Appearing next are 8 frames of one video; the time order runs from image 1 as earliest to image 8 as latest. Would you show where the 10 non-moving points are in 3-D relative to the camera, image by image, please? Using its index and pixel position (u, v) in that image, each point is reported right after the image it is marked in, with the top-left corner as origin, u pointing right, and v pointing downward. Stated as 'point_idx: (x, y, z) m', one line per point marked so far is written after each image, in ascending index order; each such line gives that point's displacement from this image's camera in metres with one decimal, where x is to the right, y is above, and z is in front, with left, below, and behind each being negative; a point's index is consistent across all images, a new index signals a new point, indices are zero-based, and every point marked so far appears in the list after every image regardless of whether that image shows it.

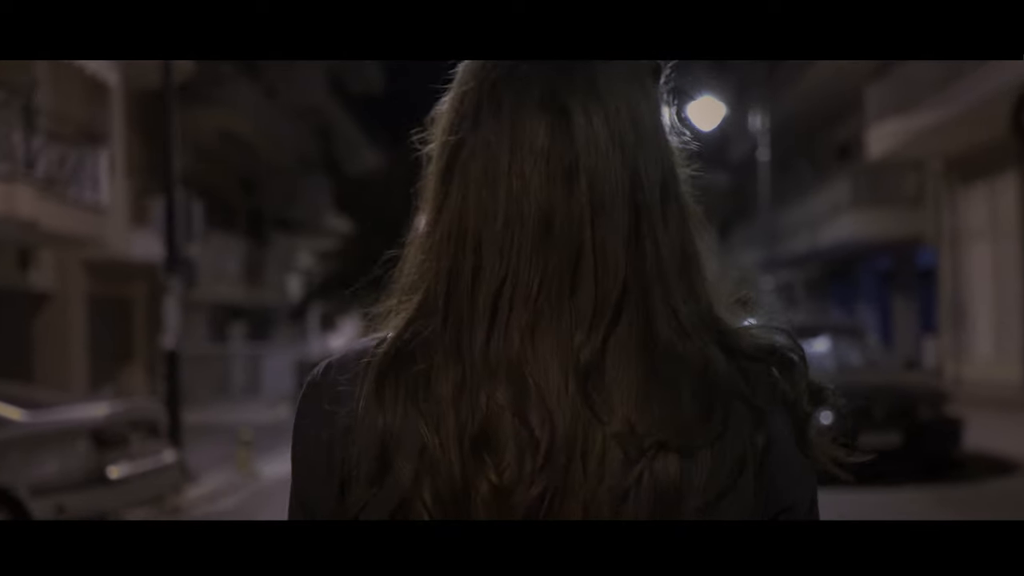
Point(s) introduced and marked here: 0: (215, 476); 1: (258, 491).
0: (-3.1, -2.0, +12.6) m
1: (-2.6, -2.1, +12.5) m
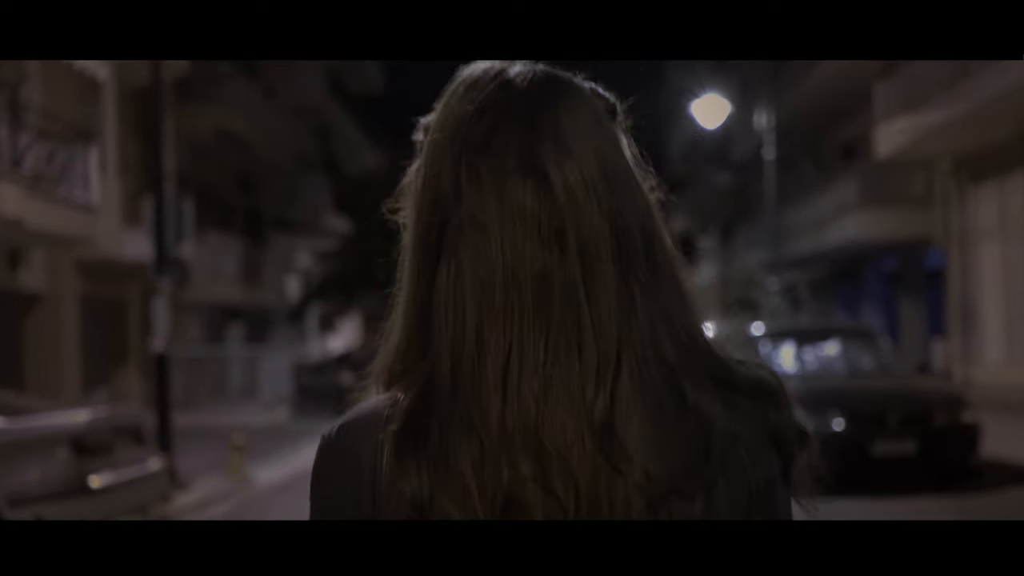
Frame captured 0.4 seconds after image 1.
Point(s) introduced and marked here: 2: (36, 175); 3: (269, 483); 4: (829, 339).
0: (-3.1, -2.0, +12.3) m
1: (-2.6, -2.1, +12.1) m
2: (-6.4, +1.5, +16.3) m
3: (-2.6, -2.1, +12.9) m
4: (+3.2, -0.5, +11.9) m
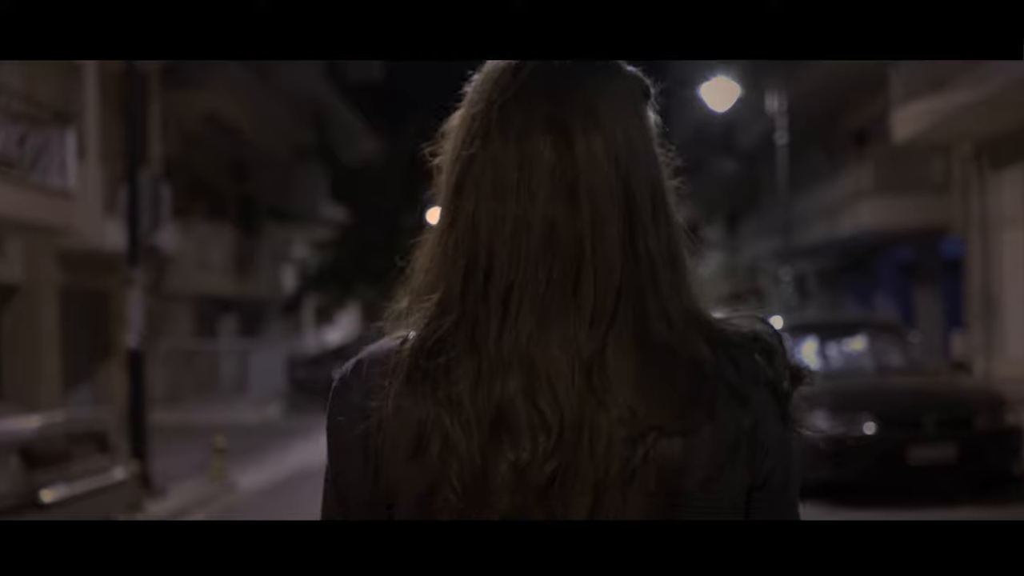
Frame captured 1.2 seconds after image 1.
0: (-3.1, -1.9, +11.5) m
1: (-2.6, -2.0, +11.3) m
2: (-6.4, +1.6, +15.5) m
3: (-2.6, -2.0, +12.1) m
4: (+3.2, -0.4, +11.1) m
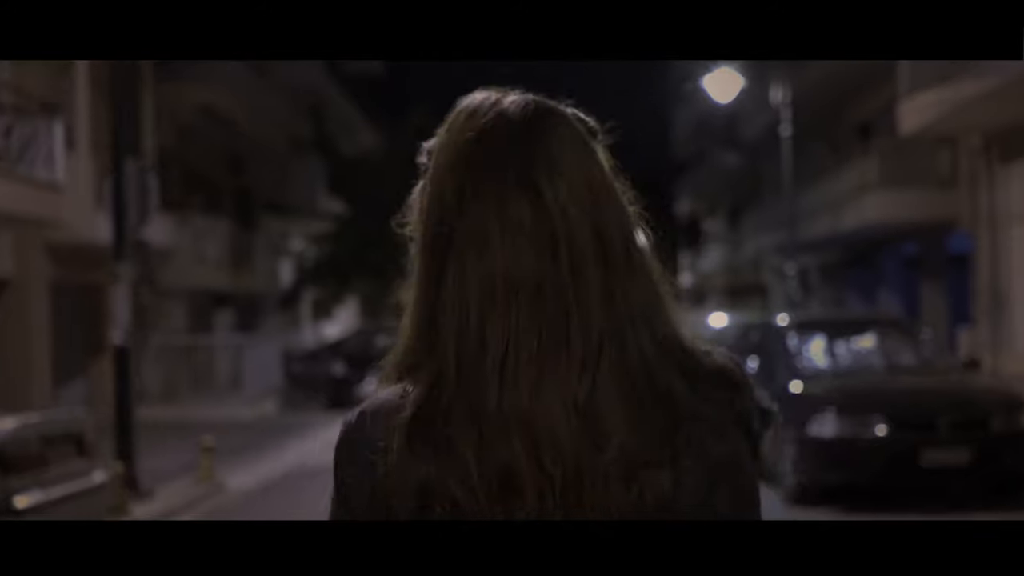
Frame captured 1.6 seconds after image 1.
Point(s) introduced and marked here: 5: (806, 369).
0: (-3.2, -1.9, +11.1) m
1: (-2.6, -2.0, +10.9) m
2: (-6.4, +1.7, +15.1) m
3: (-2.6, -2.0, +11.7) m
4: (+3.2, -0.4, +10.8) m
5: (+2.5, -0.7, +10.2) m
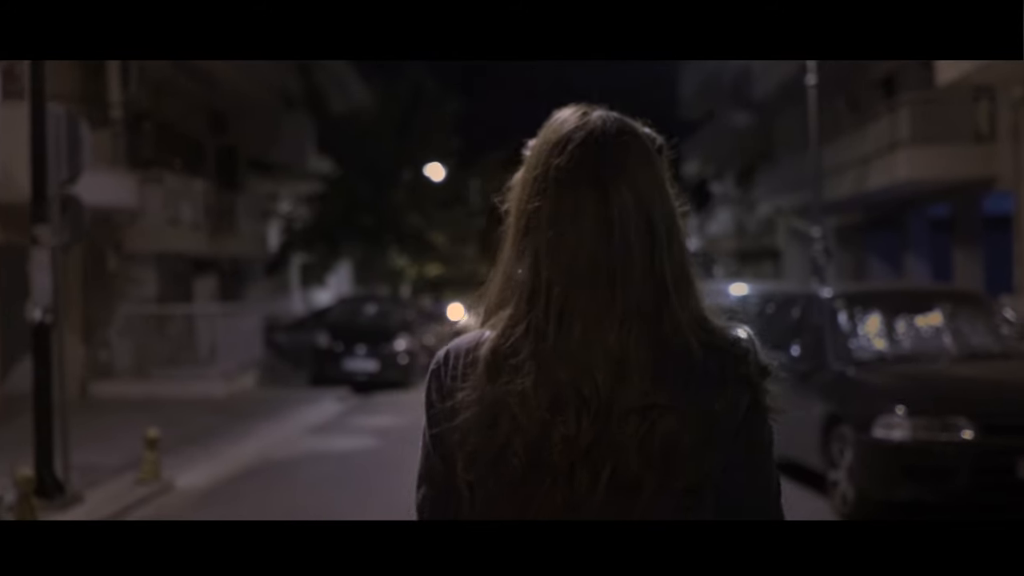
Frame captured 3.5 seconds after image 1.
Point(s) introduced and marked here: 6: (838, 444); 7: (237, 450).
0: (-3.2, -1.6, +9.5) m
1: (-2.7, -1.7, +9.3) m
2: (-6.4, +2.1, +13.4) m
3: (-2.7, -1.7, +10.1) m
4: (+3.2, -0.1, +9.1) m
5: (+2.5, -0.5, +8.5) m
6: (+2.2, -1.1, +8.1) m
7: (-2.8, -1.7, +12.4) m
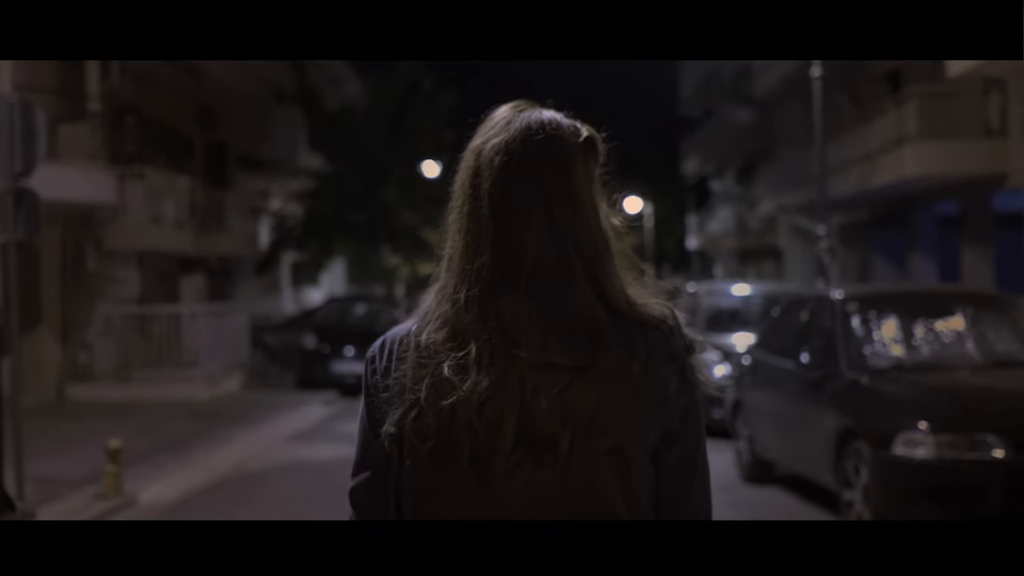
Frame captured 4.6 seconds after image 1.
0: (-3.3, -1.6, +8.9) m
1: (-2.8, -1.7, +8.7) m
2: (-6.5, +2.1, +12.7) m
3: (-2.8, -1.7, +9.5) m
4: (+3.1, -0.2, +8.4) m
5: (+2.4, -0.5, +7.9) m
6: (+2.1, -1.1, +7.4) m
7: (-2.9, -1.7, +11.8) m
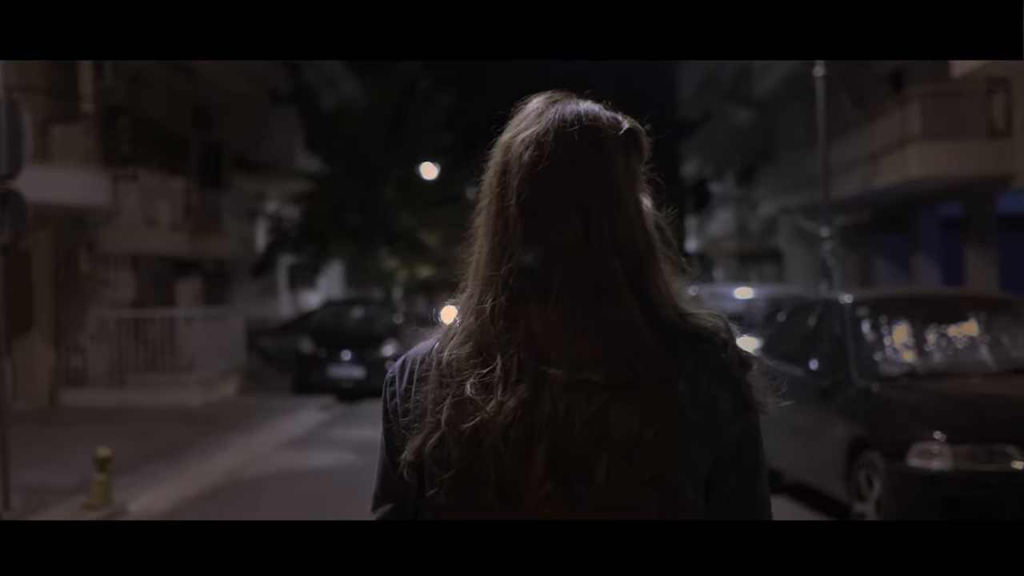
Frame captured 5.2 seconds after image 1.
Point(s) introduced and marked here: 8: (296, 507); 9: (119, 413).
0: (-3.3, -1.6, +8.6) m
1: (-2.8, -1.7, +8.4) m
2: (-6.5, +2.0, +12.5) m
3: (-2.8, -1.7, +9.2) m
4: (+3.1, -0.2, +8.2) m
5: (+2.4, -0.5, +7.7) m
6: (+2.1, -1.1, +7.2) m
7: (-2.9, -1.7, +11.5) m
8: (-1.7, -1.7, +9.4) m
9: (-5.3, -1.7, +16.3) m
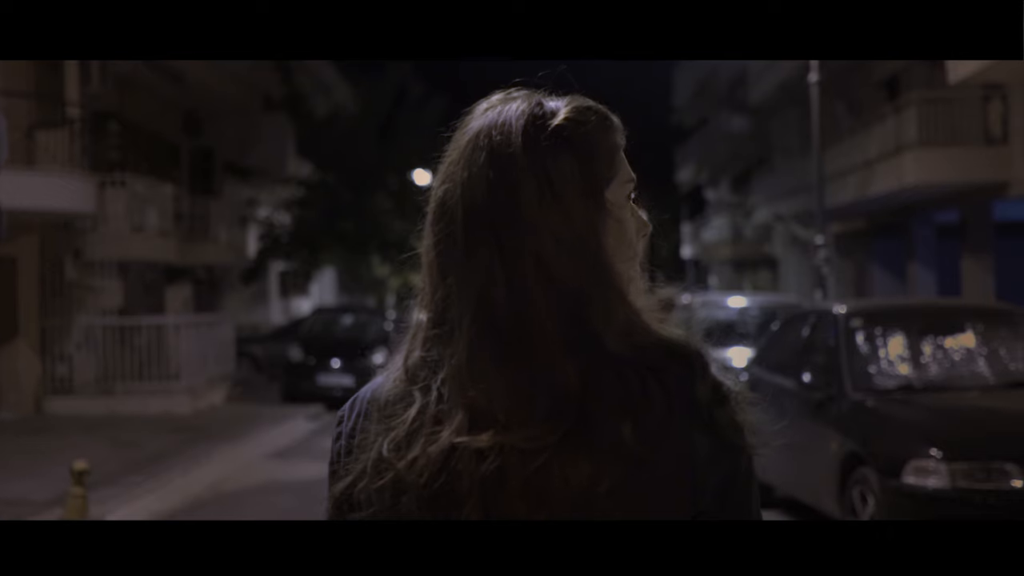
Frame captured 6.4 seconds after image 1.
0: (-3.4, -1.7, +8.4) m
1: (-2.9, -1.8, +8.2) m
2: (-6.6, +2.0, +12.3) m
3: (-2.9, -1.8, +9.0) m
4: (+3.0, -0.3, +8.0) m
5: (+2.3, -0.6, +7.5) m
6: (+2.0, -1.2, +7.0) m
7: (-3.0, -1.8, +11.3) m
8: (-1.8, -1.8, +9.2) m
9: (-5.4, -1.8, +16.1) m
